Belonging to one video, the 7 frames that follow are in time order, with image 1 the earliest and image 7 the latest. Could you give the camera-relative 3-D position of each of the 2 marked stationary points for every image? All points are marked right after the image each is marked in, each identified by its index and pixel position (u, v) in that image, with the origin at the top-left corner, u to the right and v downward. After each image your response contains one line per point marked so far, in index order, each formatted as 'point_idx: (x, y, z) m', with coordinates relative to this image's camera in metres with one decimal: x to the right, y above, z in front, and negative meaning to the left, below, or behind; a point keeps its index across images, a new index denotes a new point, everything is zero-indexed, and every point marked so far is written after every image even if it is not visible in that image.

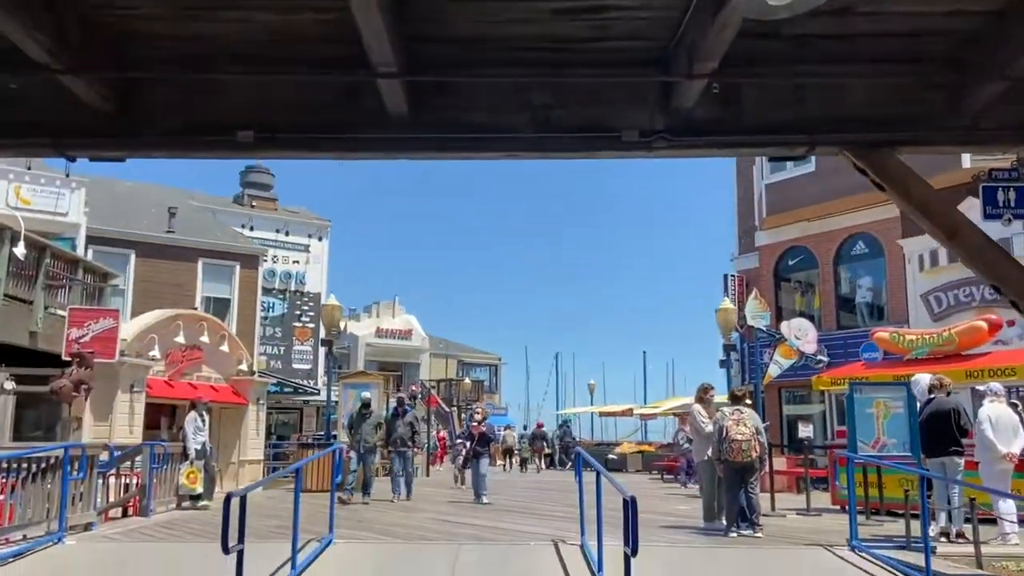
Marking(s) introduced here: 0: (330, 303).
0: (-3.8, -0.3, +19.3) m
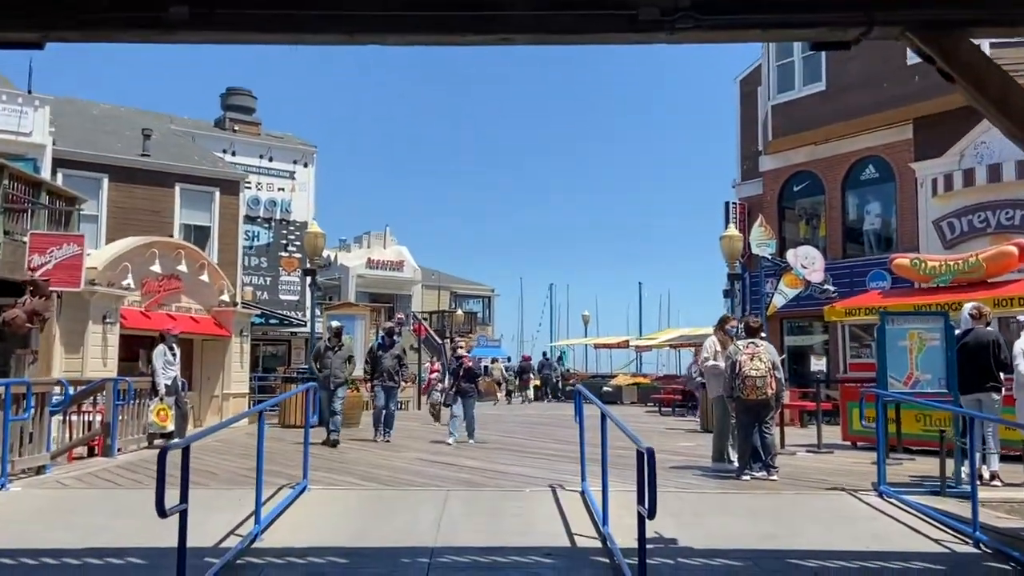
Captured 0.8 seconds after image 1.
0: (-3.9, +1.1, +18.2) m
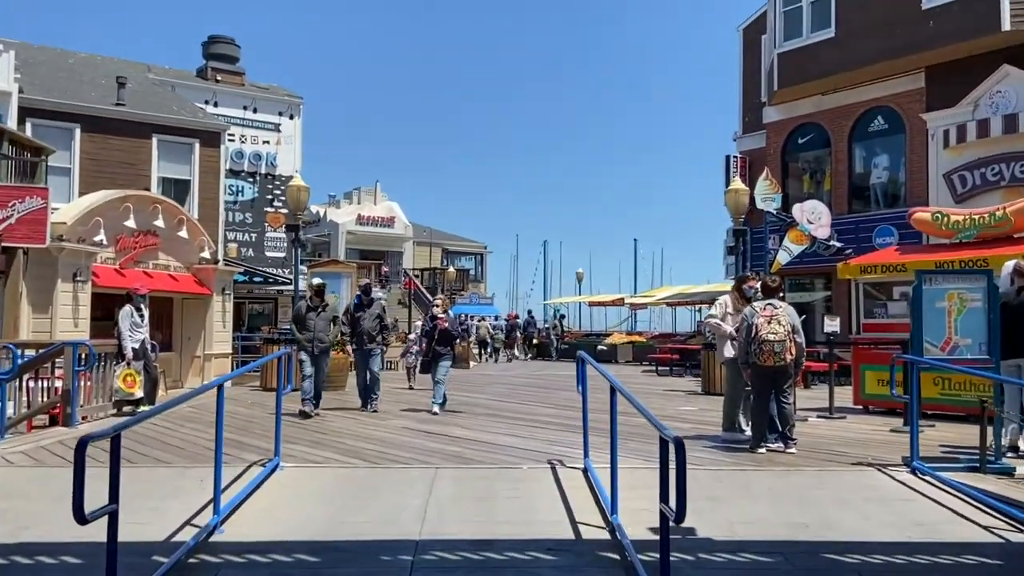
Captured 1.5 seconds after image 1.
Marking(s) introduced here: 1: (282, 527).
0: (-4.0, +2.0, +17.2) m
1: (-1.4, -1.5, +5.9) m
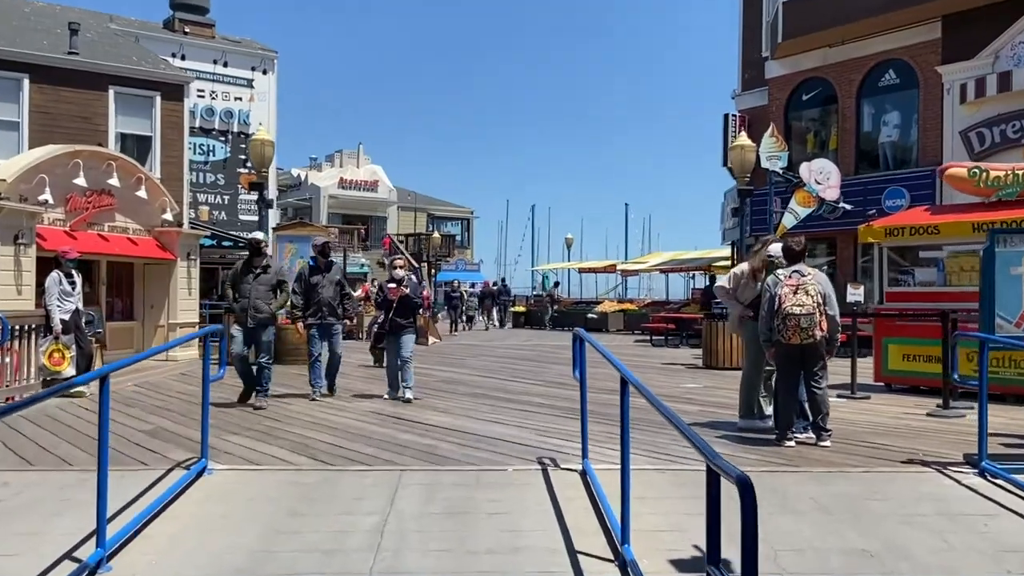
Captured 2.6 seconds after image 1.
0: (-4.3, +2.6, +15.7) m
1: (-1.5, -1.3, +4.5) m
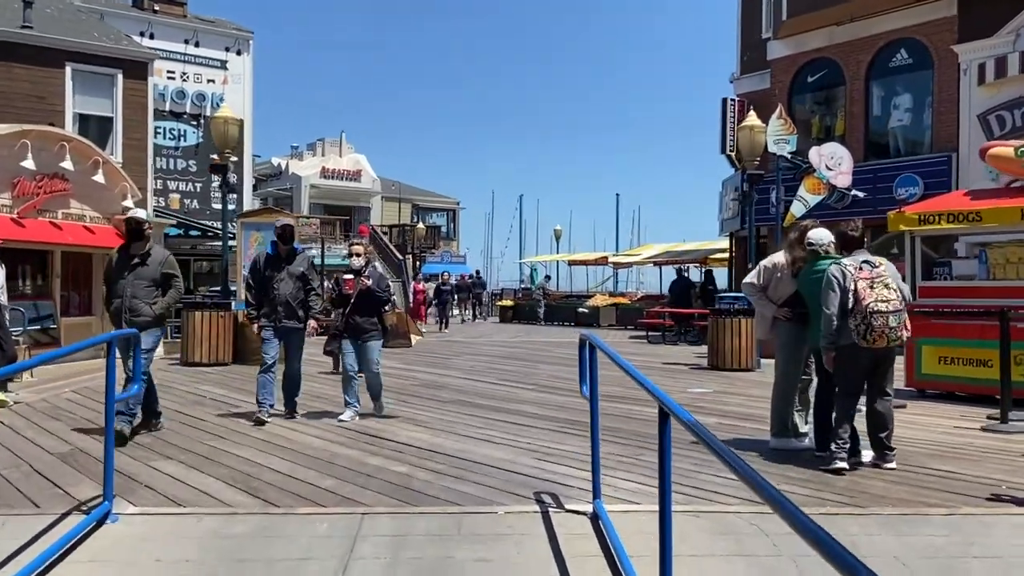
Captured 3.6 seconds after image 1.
0: (-4.4, +2.7, +14.3) m
1: (-1.6, -1.3, +3.2) m
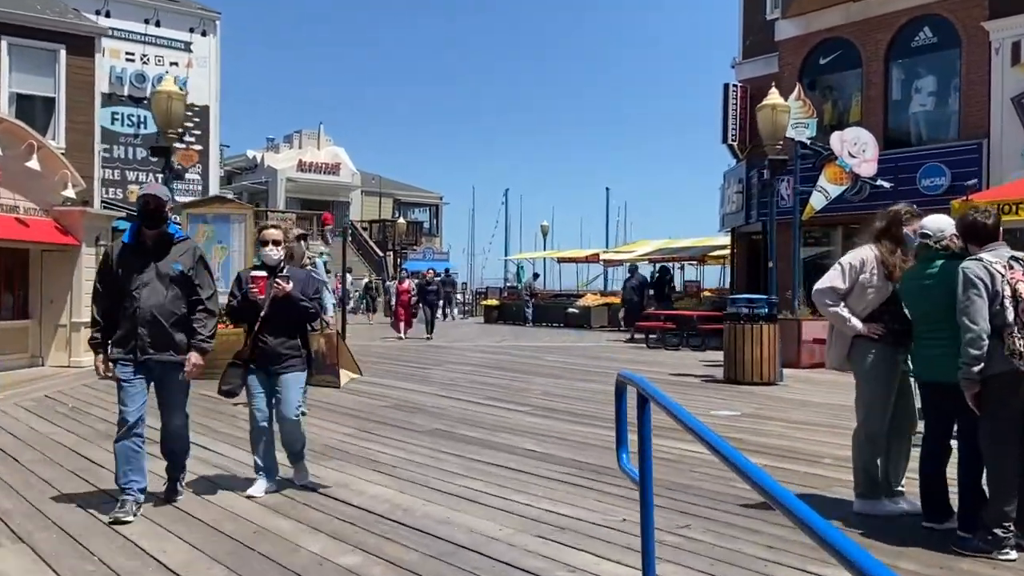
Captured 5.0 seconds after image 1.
0: (-4.6, +2.6, +12.4) m
1: (-1.5, -1.4, +1.3) m
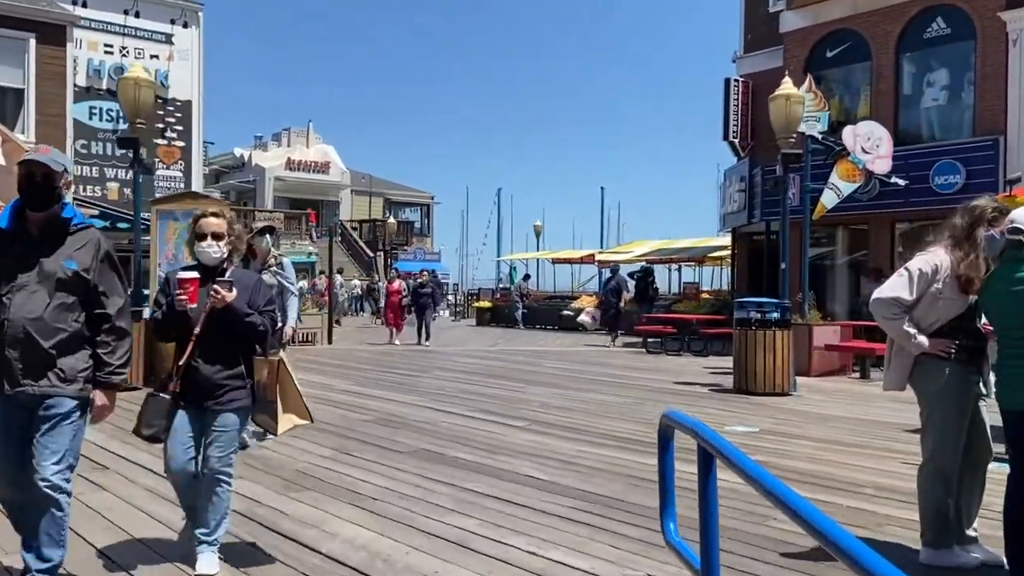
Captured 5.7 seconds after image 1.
0: (-4.6, +2.6, +11.5) m
1: (-1.5, -1.4, +0.5) m
